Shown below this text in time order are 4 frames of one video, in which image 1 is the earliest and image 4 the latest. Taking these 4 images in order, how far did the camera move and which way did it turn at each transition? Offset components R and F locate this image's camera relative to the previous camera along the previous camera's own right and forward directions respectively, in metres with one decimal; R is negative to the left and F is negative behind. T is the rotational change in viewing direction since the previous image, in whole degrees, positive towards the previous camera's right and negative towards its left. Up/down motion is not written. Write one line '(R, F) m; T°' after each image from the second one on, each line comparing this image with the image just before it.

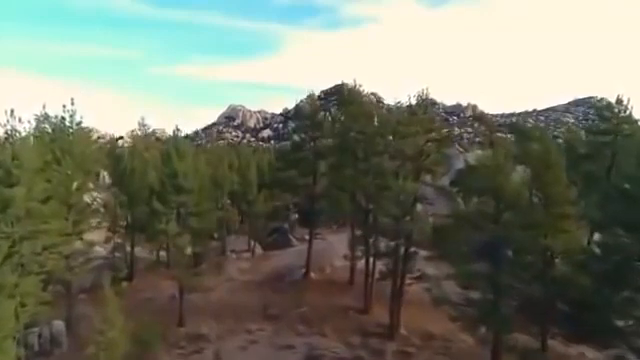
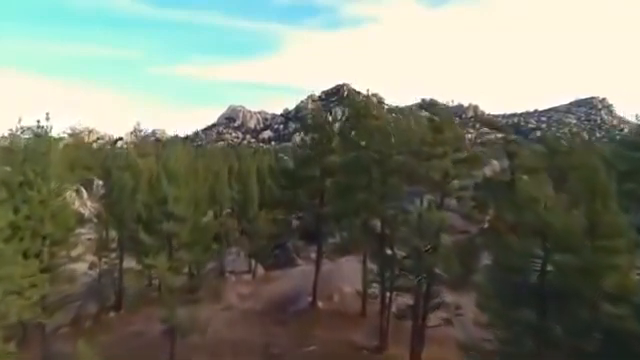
(-0.4, +3.6) m; 0°
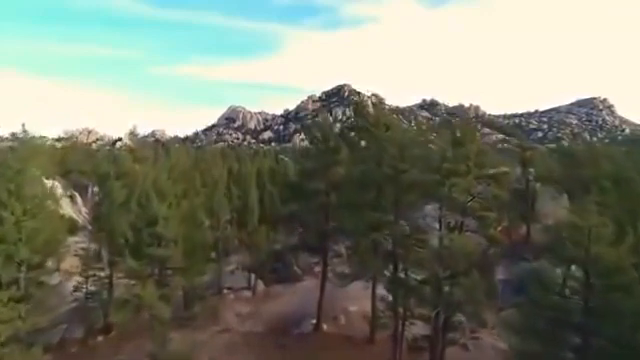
(-0.2, +2.5) m; 0°
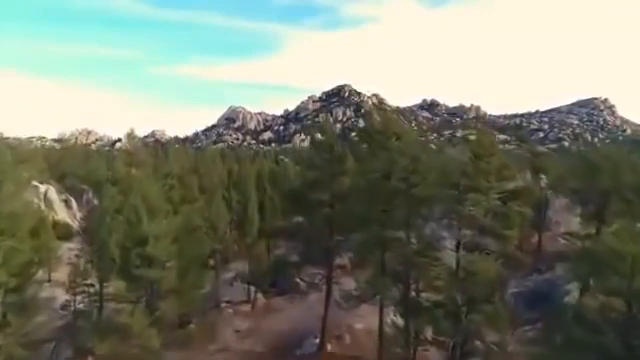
(-0.2, +1.9) m; 0°
